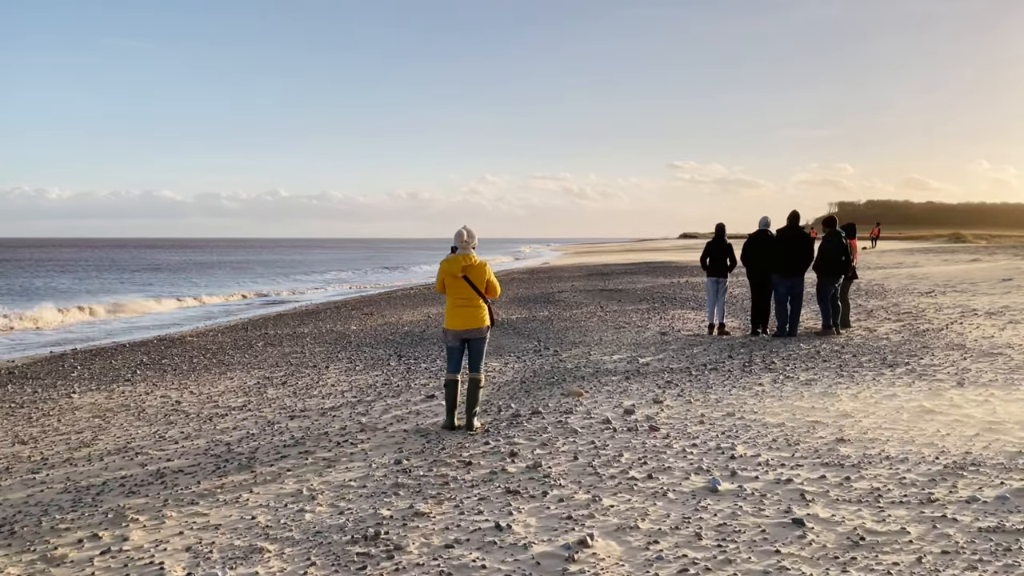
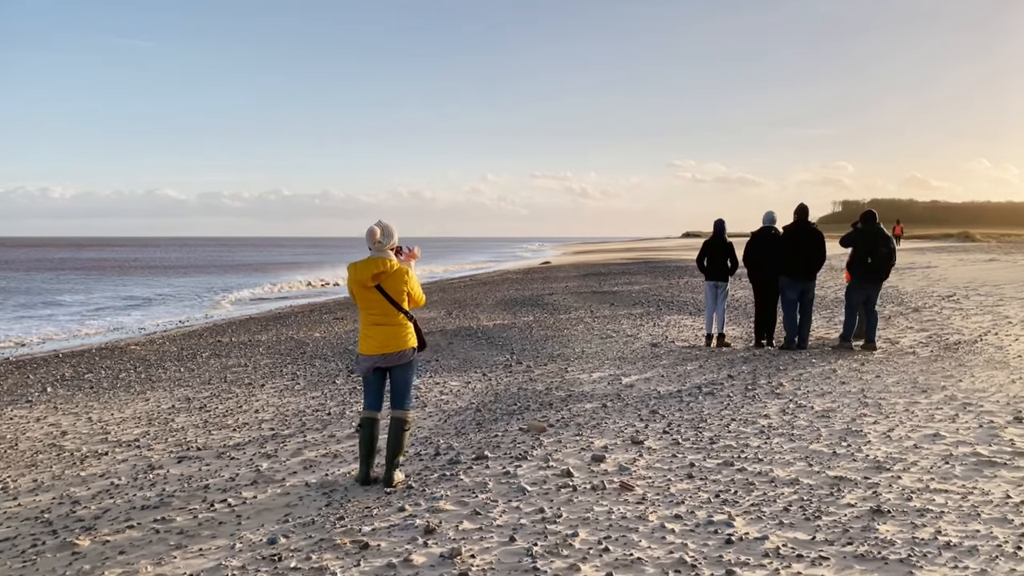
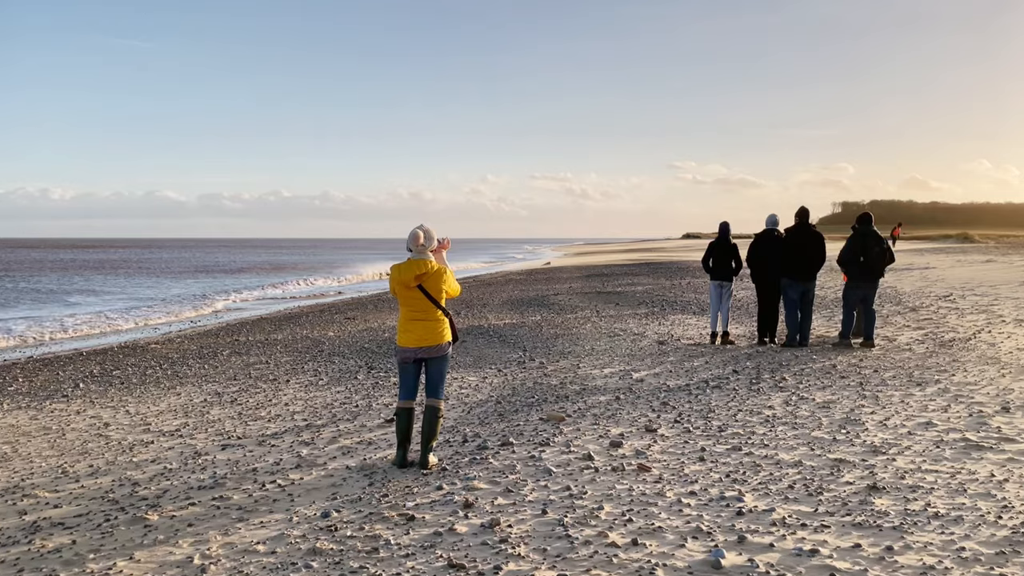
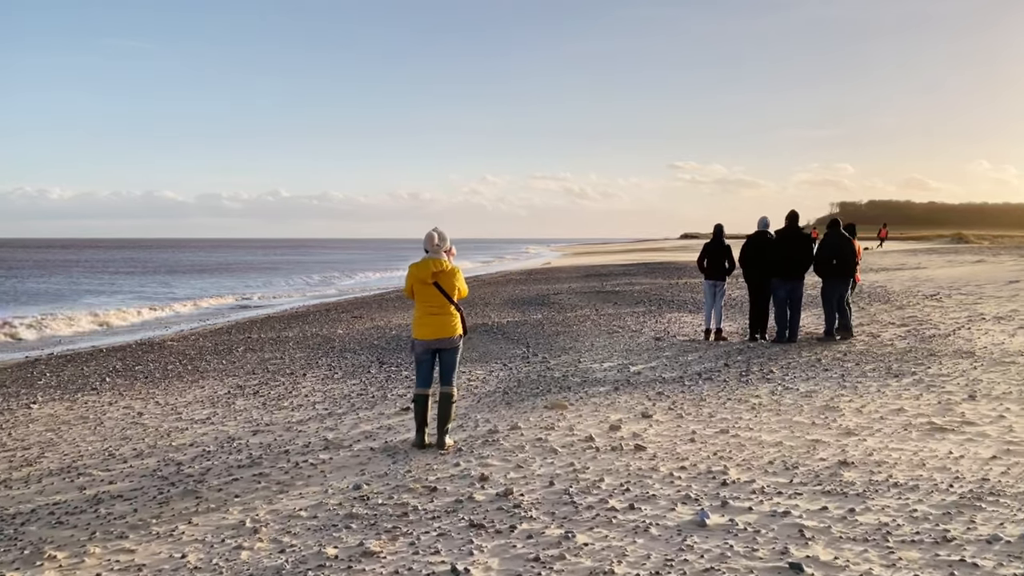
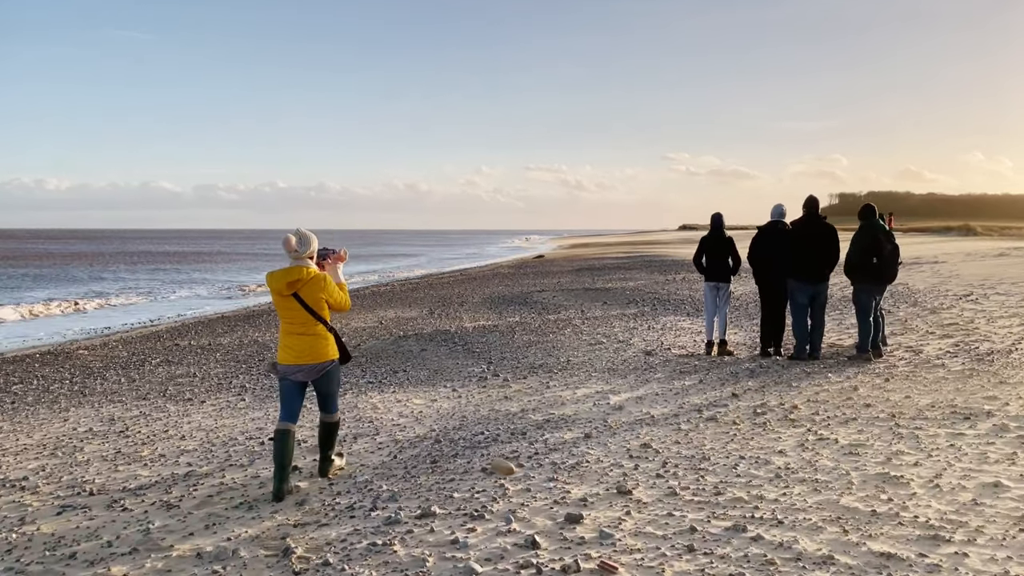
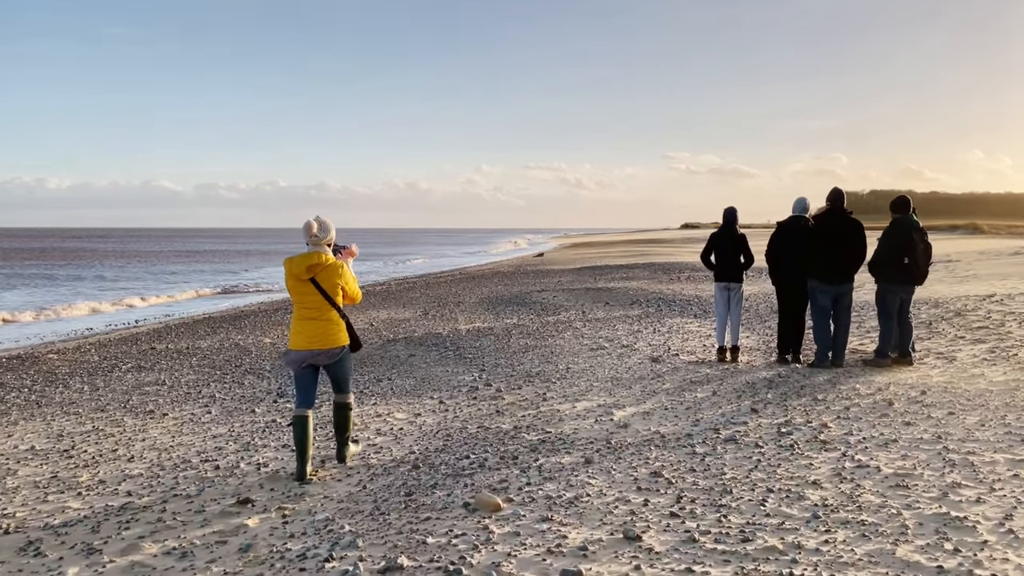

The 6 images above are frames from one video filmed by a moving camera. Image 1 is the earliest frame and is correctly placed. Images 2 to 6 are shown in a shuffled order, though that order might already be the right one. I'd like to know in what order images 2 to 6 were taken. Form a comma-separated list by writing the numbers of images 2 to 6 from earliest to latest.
4, 3, 2, 5, 6
